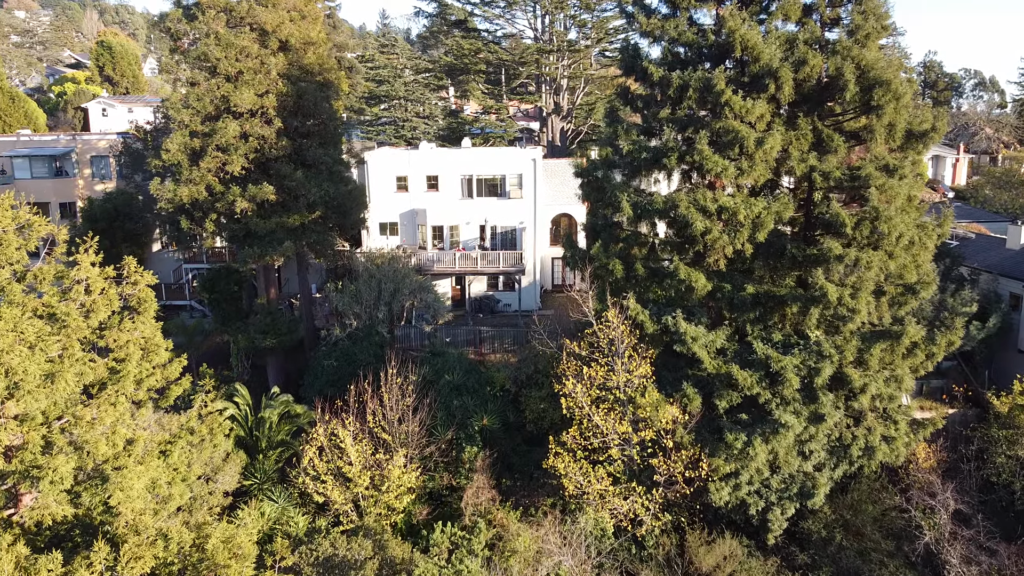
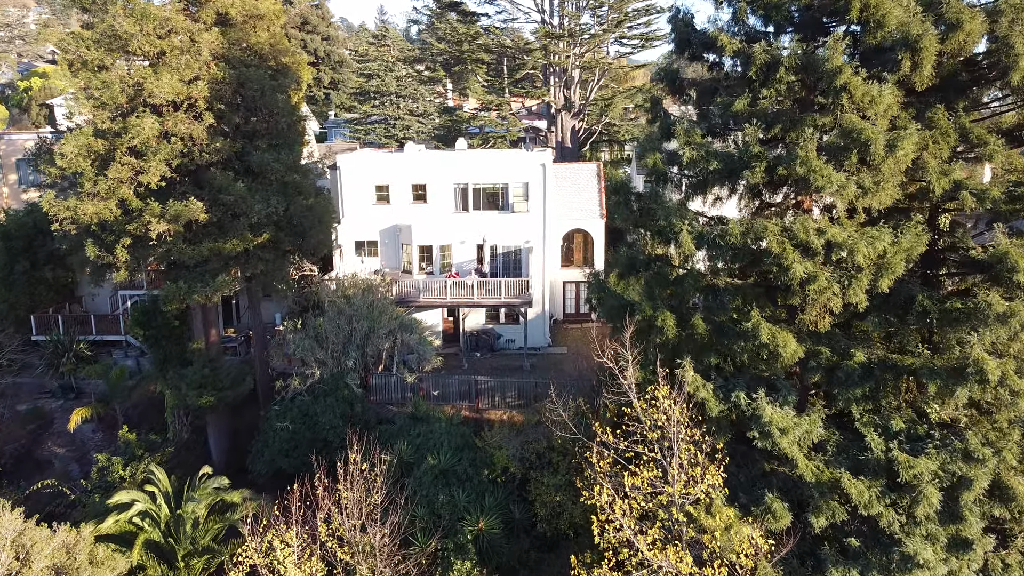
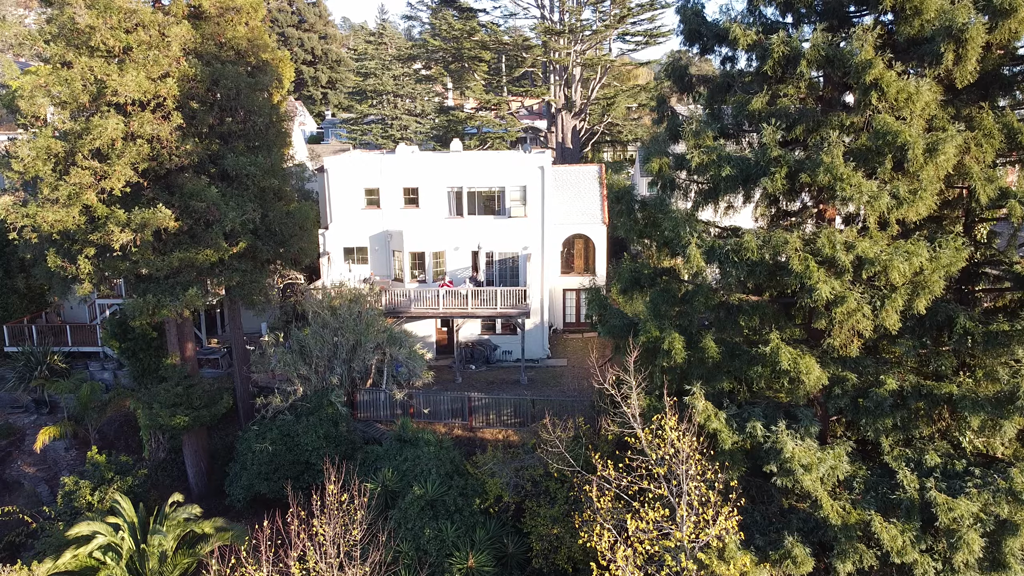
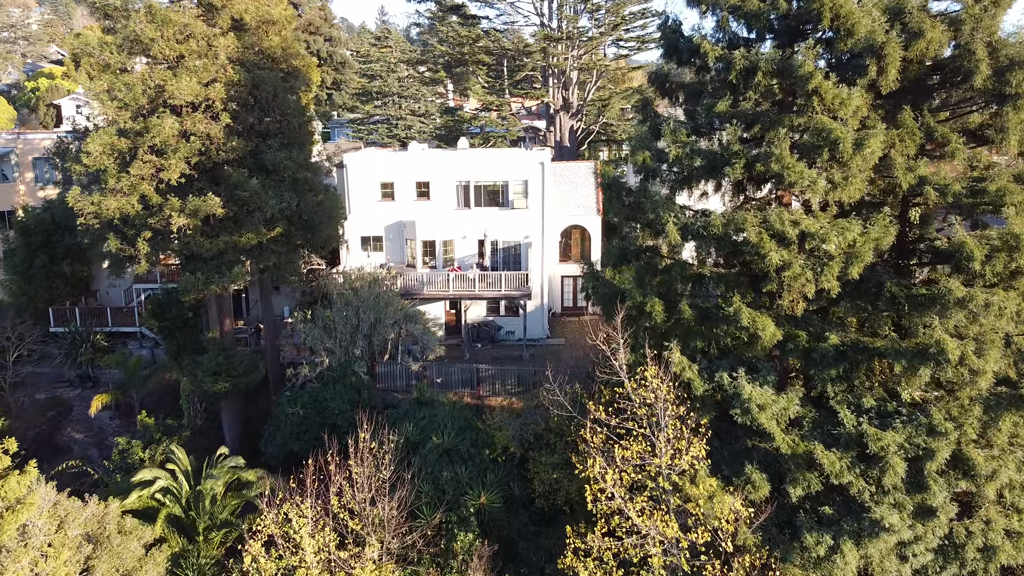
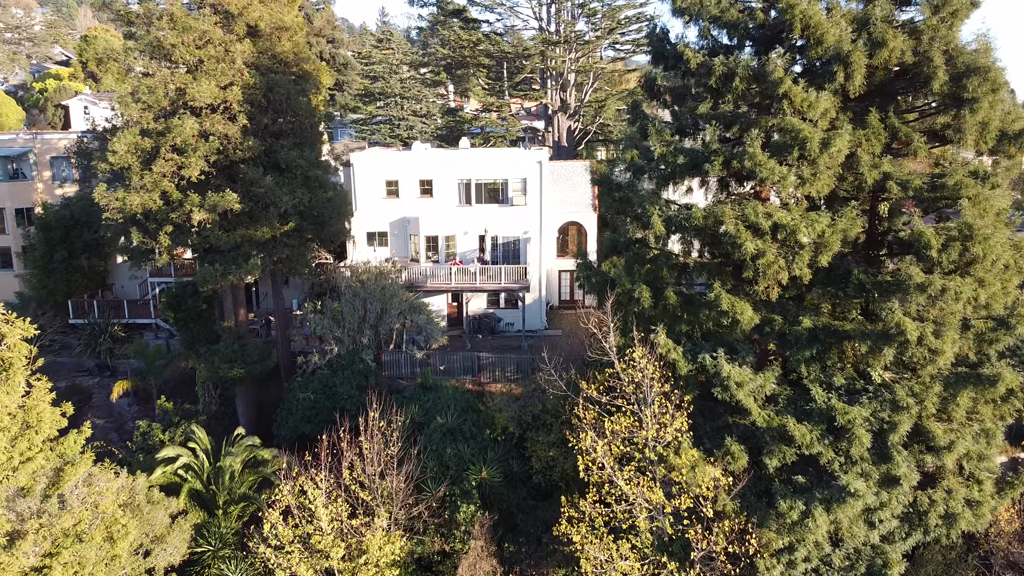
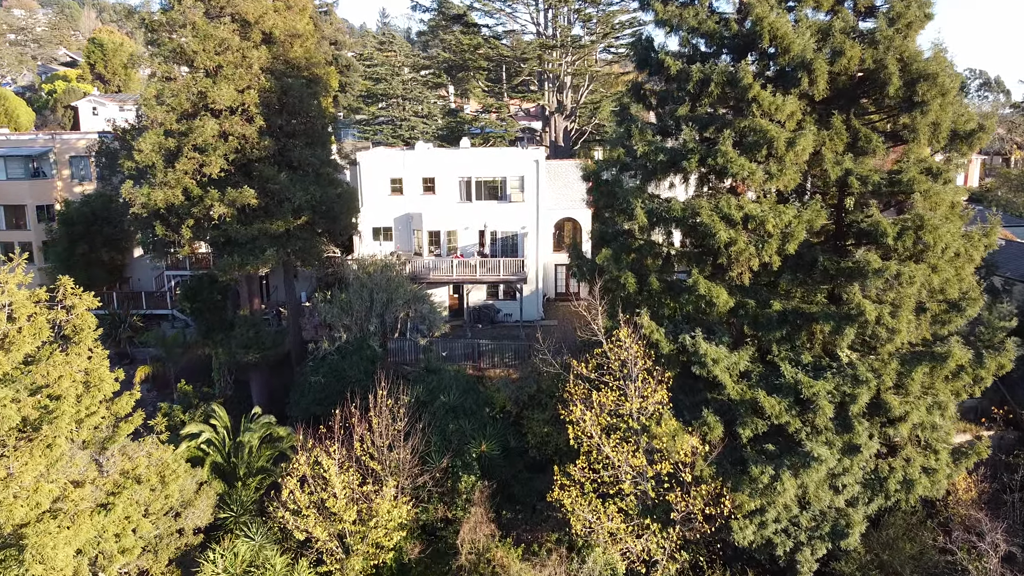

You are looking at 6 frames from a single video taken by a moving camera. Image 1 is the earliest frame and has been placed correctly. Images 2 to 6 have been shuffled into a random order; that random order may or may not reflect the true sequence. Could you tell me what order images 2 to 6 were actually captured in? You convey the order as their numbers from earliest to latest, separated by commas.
6, 5, 4, 2, 3
